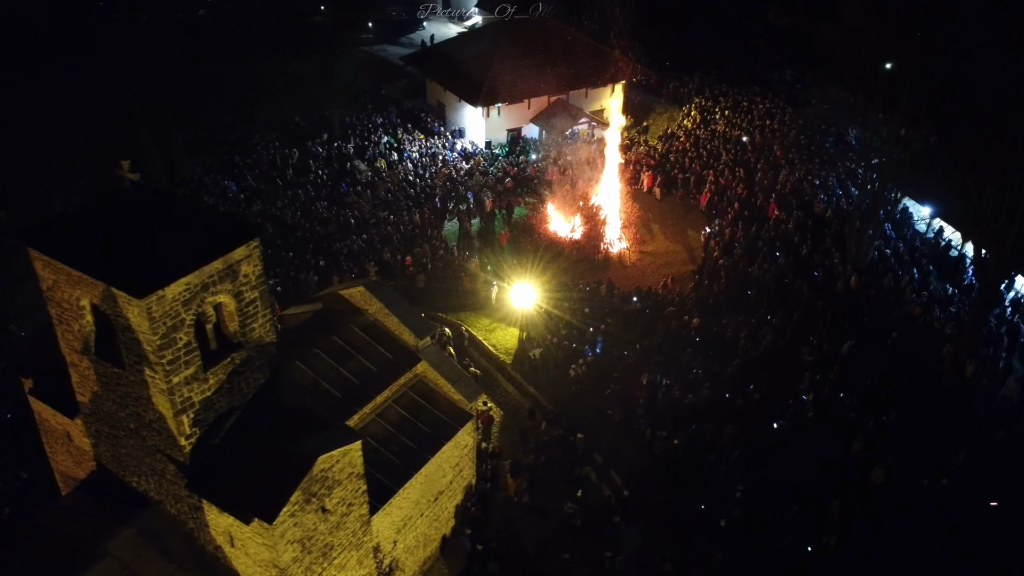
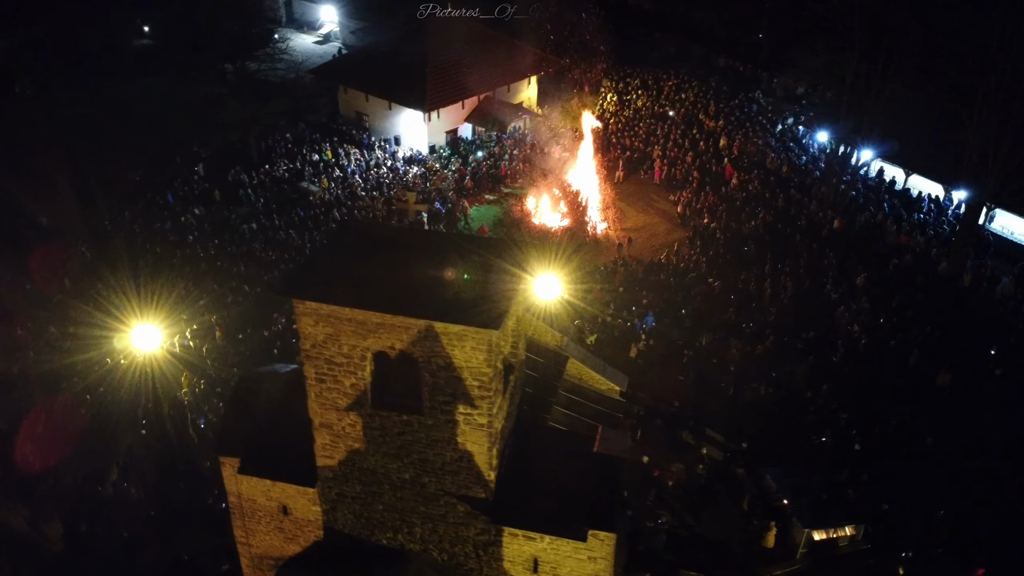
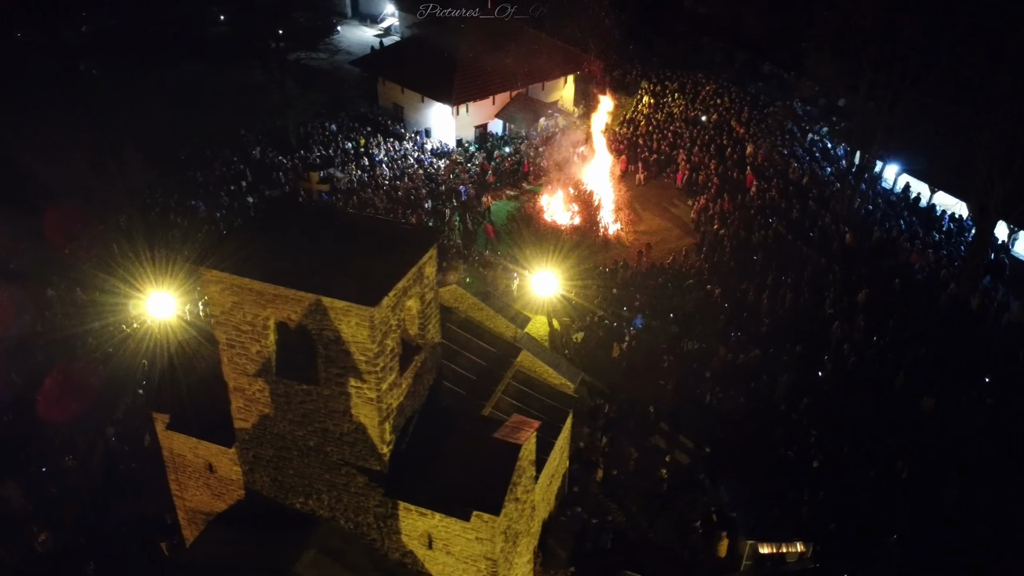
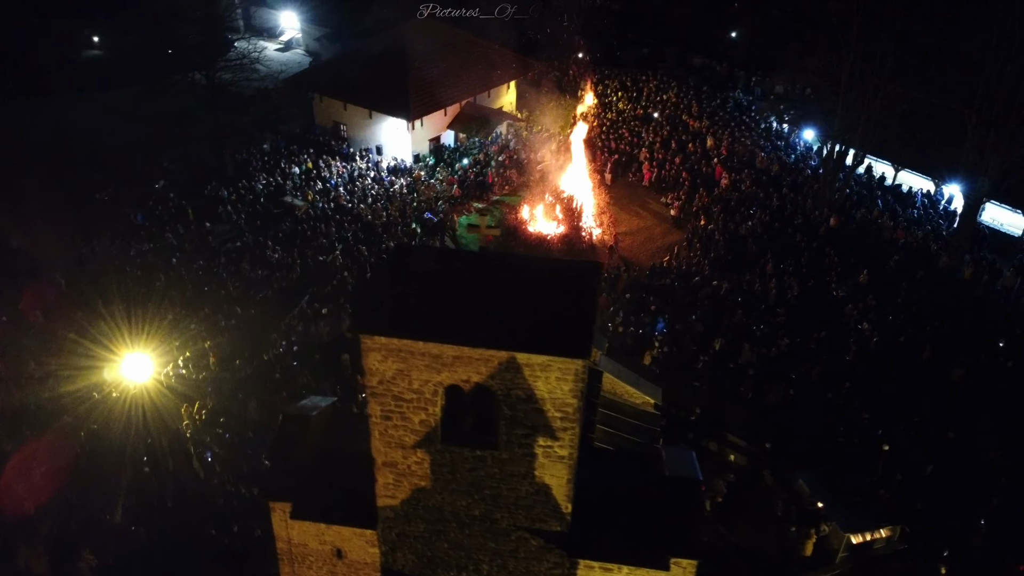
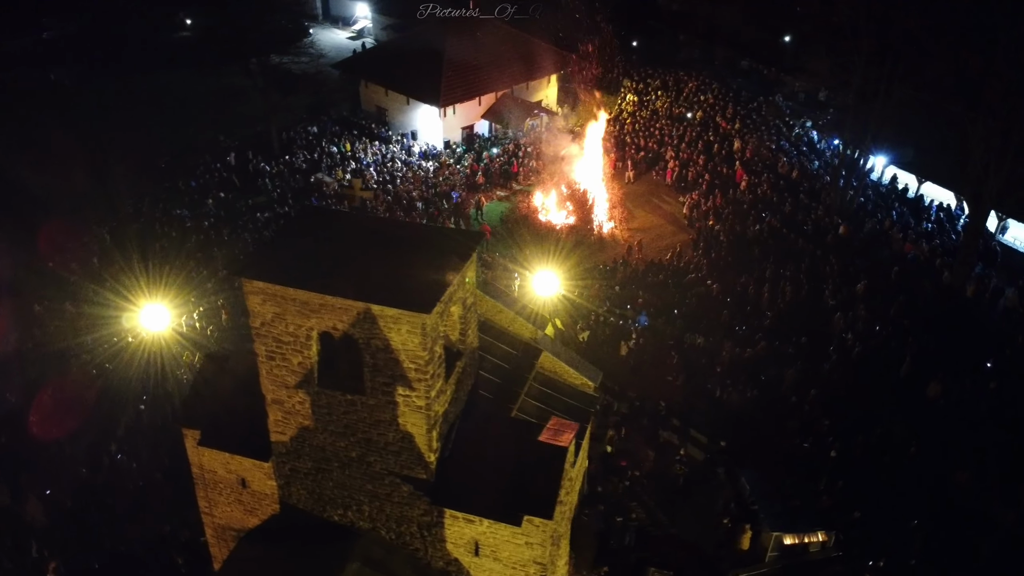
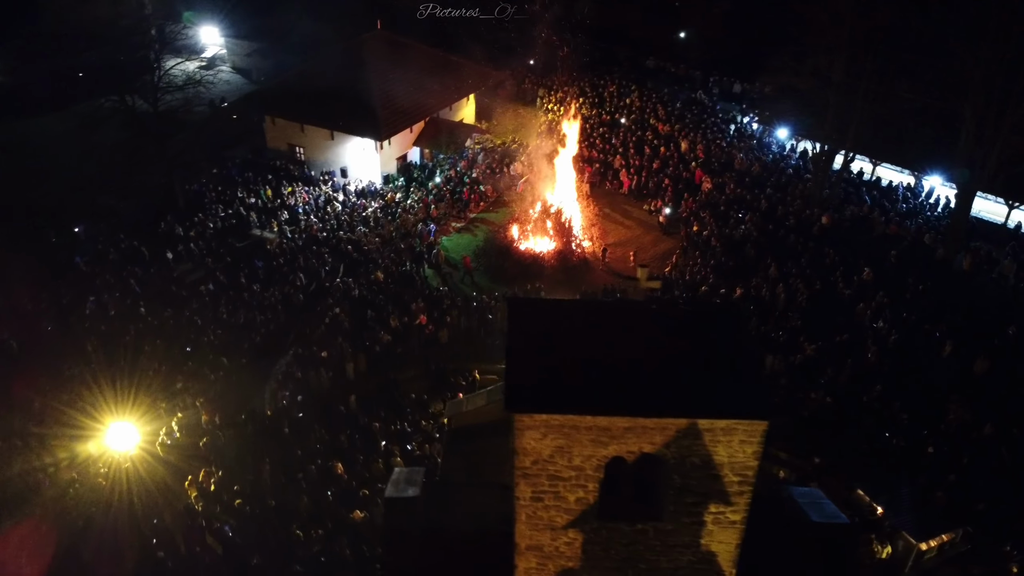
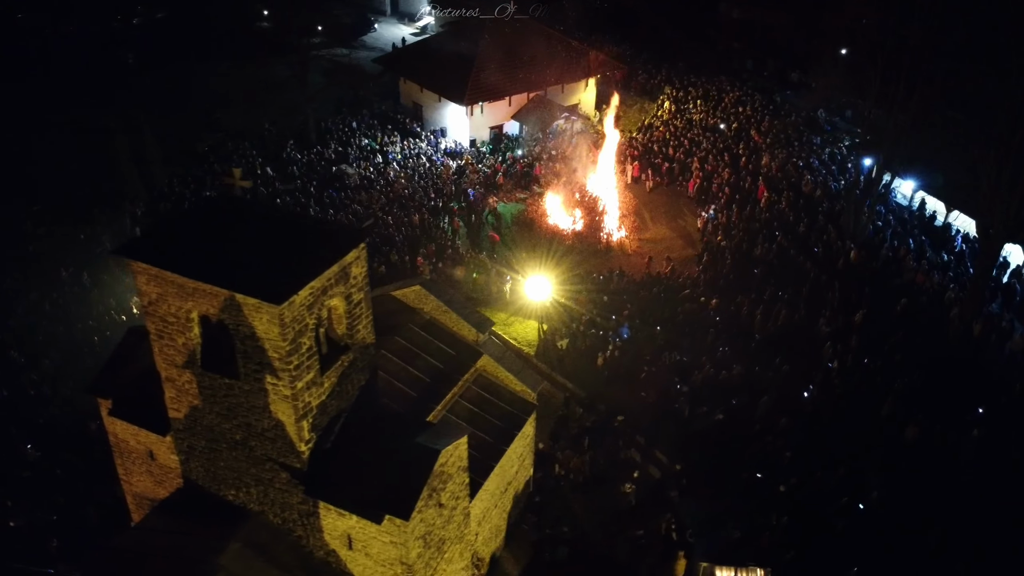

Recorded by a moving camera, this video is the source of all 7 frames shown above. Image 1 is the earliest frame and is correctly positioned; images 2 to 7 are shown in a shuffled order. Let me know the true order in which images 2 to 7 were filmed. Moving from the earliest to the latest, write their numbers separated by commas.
7, 3, 5, 2, 4, 6
